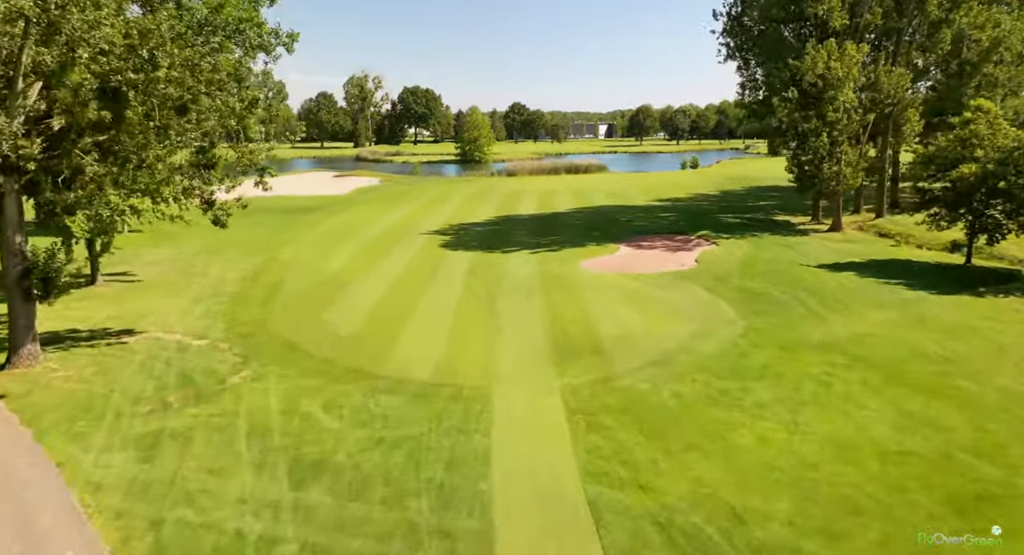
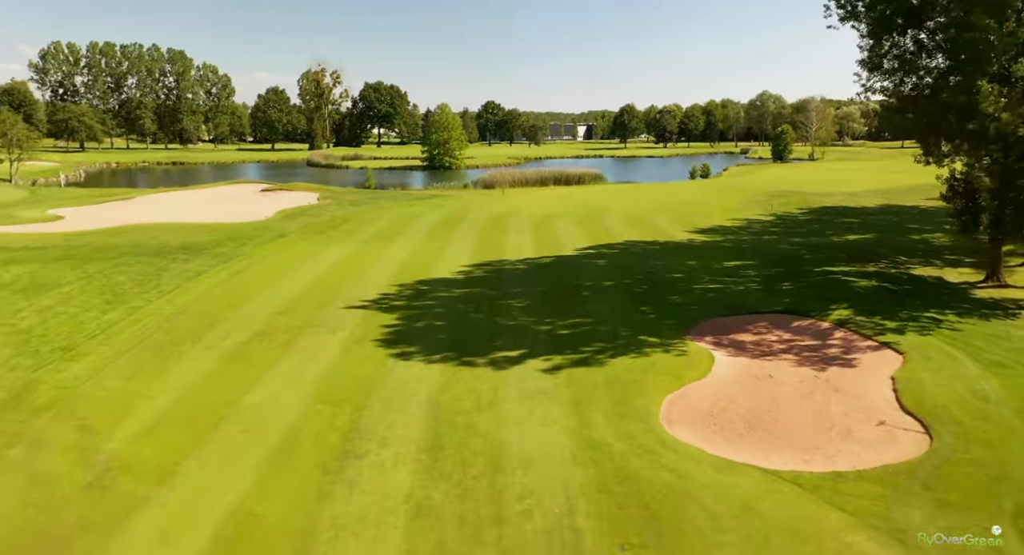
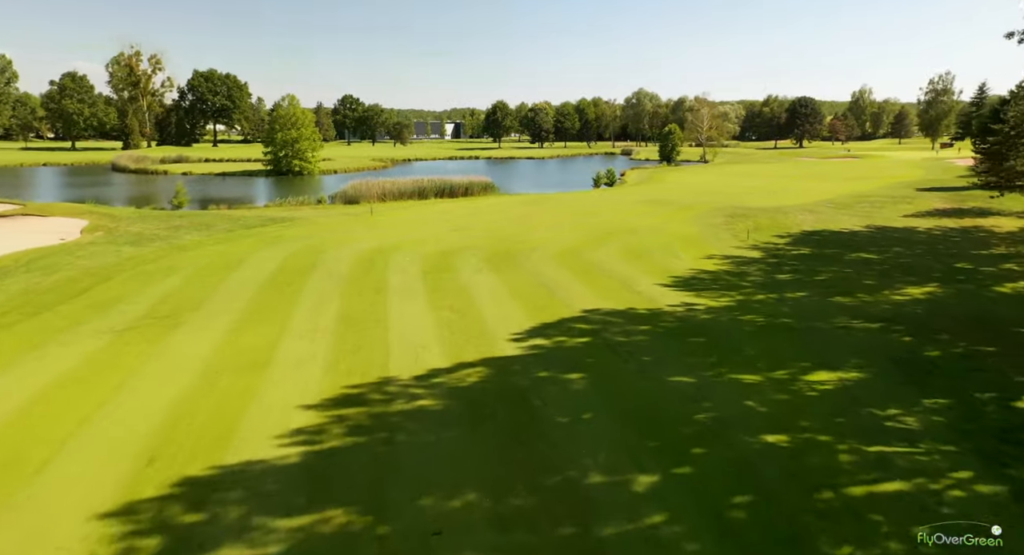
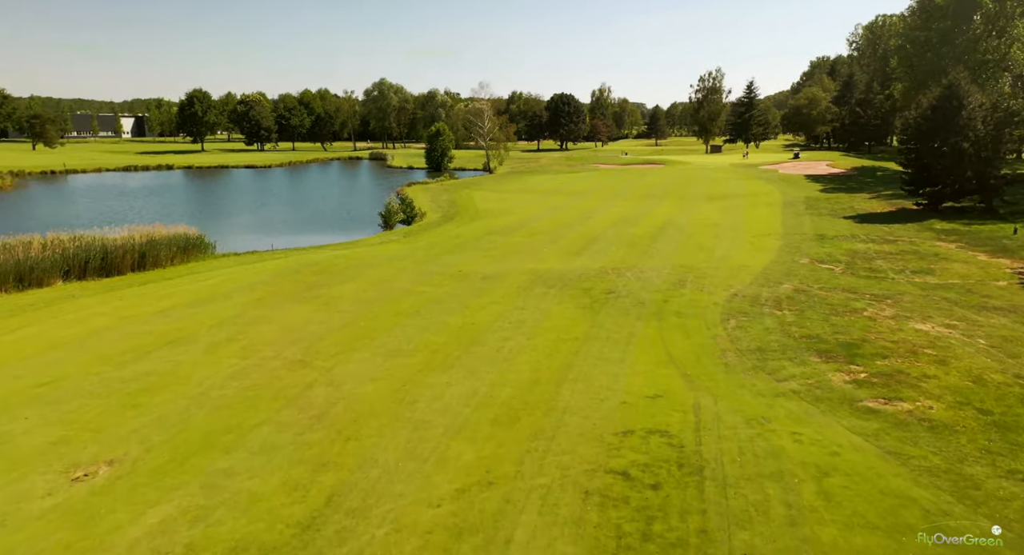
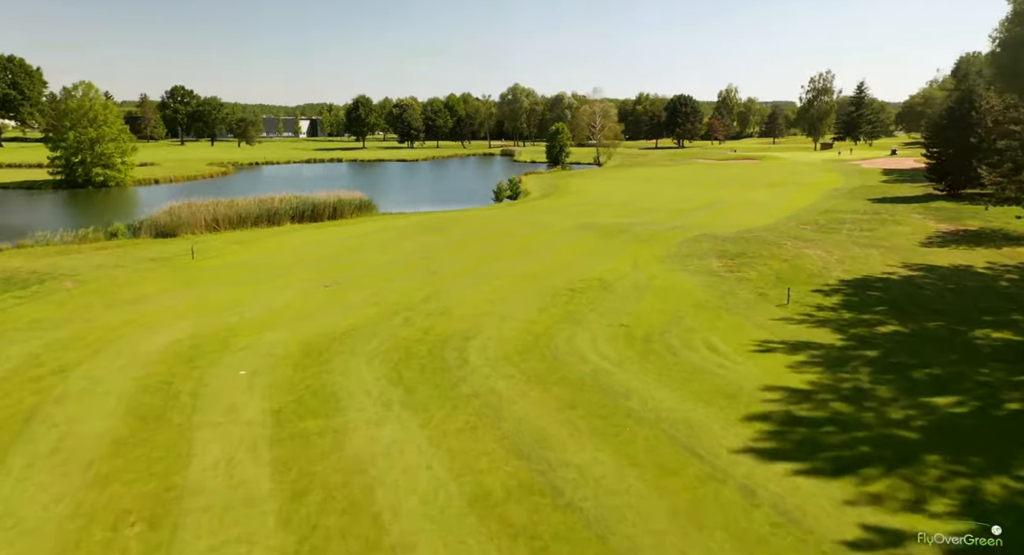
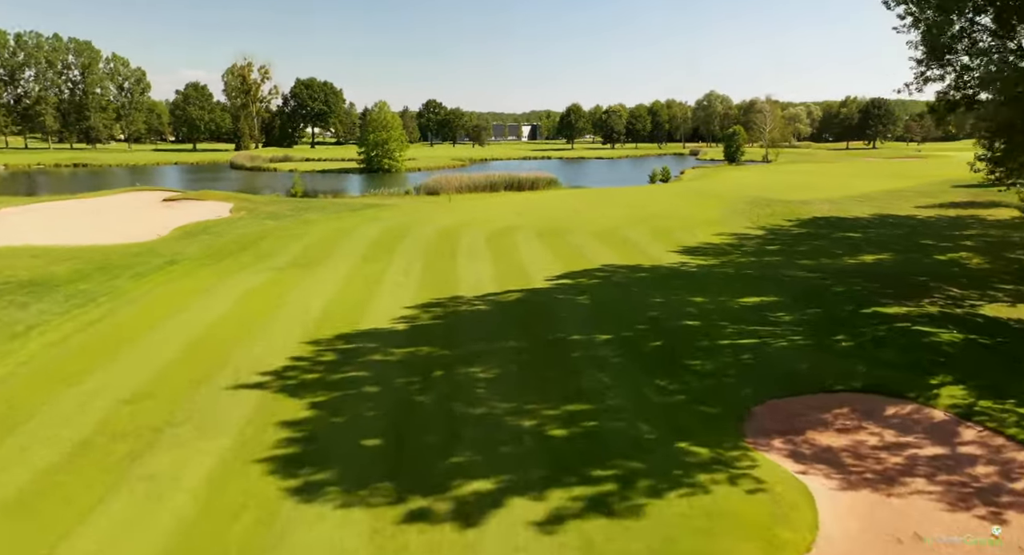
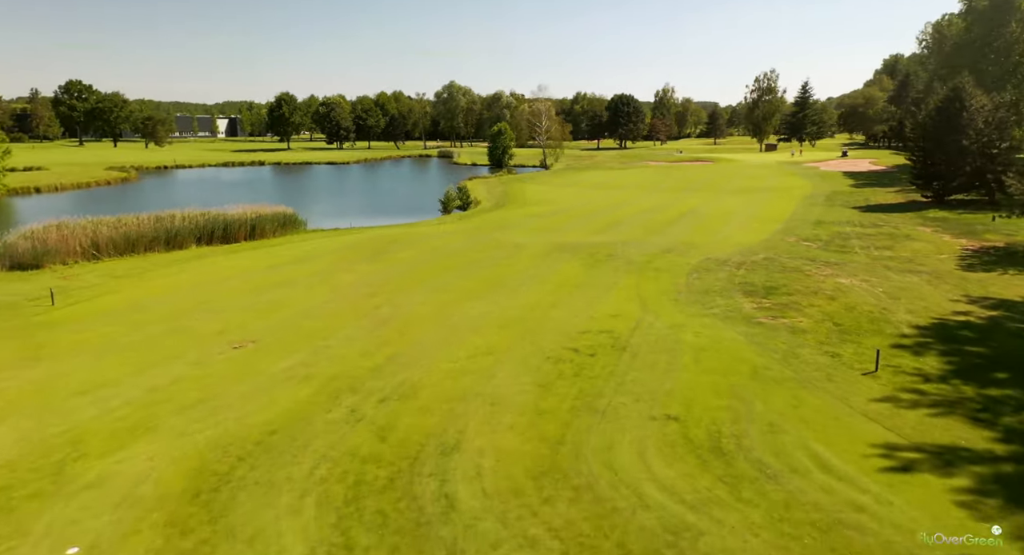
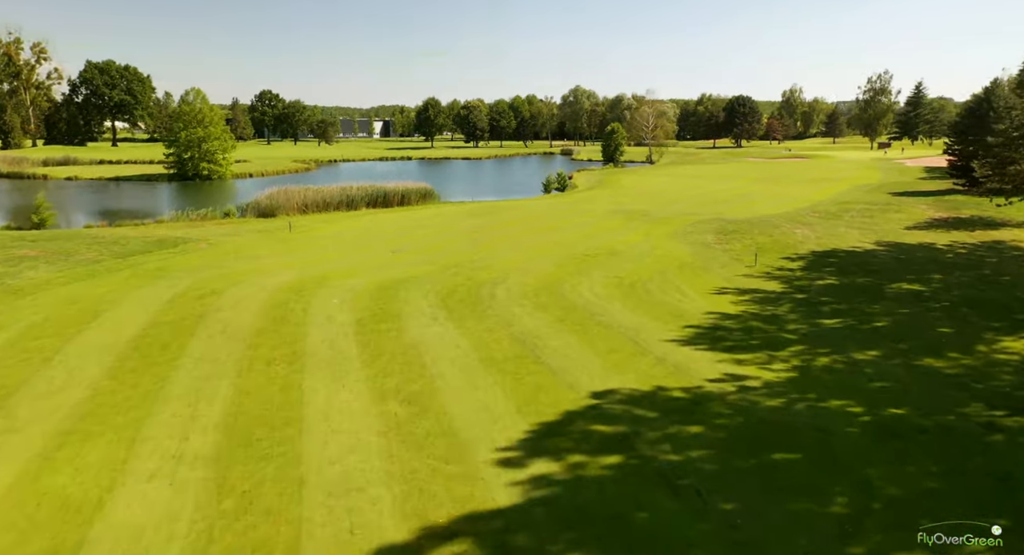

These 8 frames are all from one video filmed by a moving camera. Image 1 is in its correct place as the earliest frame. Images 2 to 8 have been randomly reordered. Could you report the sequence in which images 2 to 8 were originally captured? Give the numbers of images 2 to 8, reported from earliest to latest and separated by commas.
2, 6, 3, 8, 5, 7, 4
